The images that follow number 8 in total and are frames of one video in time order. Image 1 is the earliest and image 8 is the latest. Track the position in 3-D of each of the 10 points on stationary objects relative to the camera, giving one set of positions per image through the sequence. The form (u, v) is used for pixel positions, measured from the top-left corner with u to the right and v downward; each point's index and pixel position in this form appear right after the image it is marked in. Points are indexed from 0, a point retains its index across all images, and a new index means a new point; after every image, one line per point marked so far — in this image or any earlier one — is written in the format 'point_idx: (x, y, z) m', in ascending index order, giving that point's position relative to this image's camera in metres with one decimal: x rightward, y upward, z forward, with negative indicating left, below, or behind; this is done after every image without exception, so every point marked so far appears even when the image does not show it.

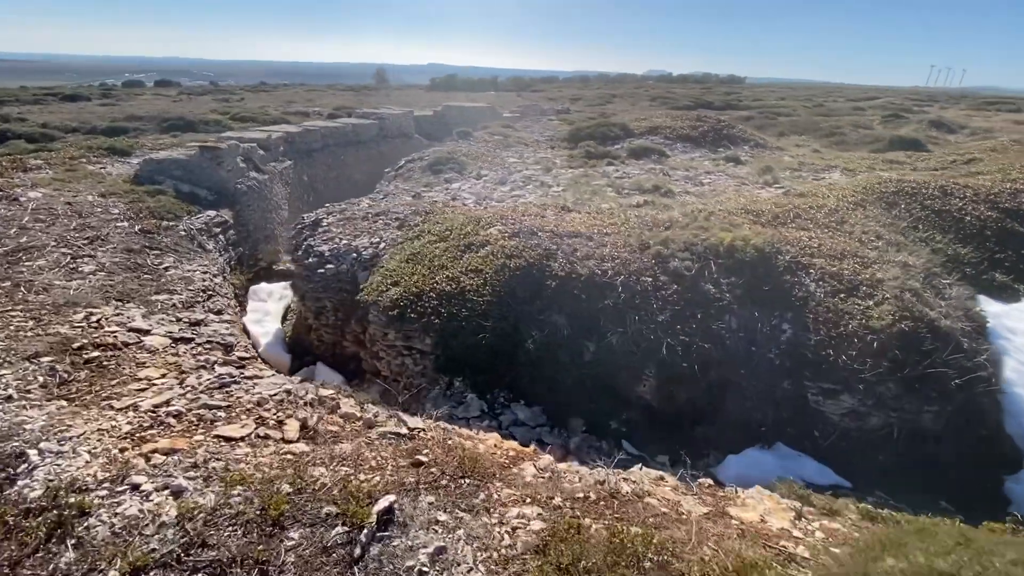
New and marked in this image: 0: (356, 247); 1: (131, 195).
0: (-3.8, +1.0, +11.6) m
1: (-10.5, +2.5, +13.2) m
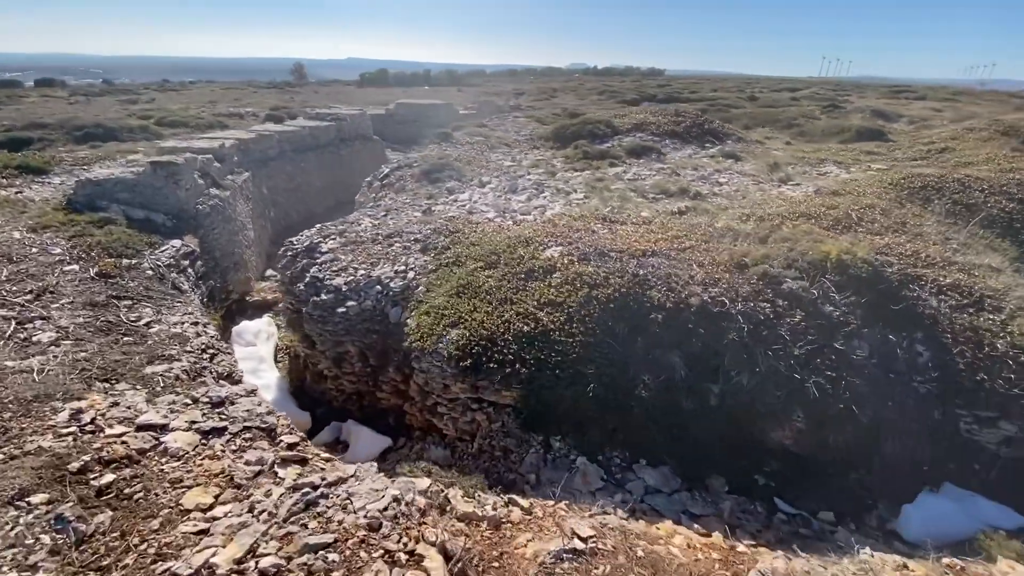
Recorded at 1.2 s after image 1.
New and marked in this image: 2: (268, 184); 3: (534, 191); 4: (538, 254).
0: (-2.8, +0.2, +9.9) m
1: (-9.7, +1.3, +10.5) m
2: (-9.9, +4.2, +19.4) m
3: (+0.6, +2.8, +13.8) m
4: (+0.5, +0.6, +9.1) m
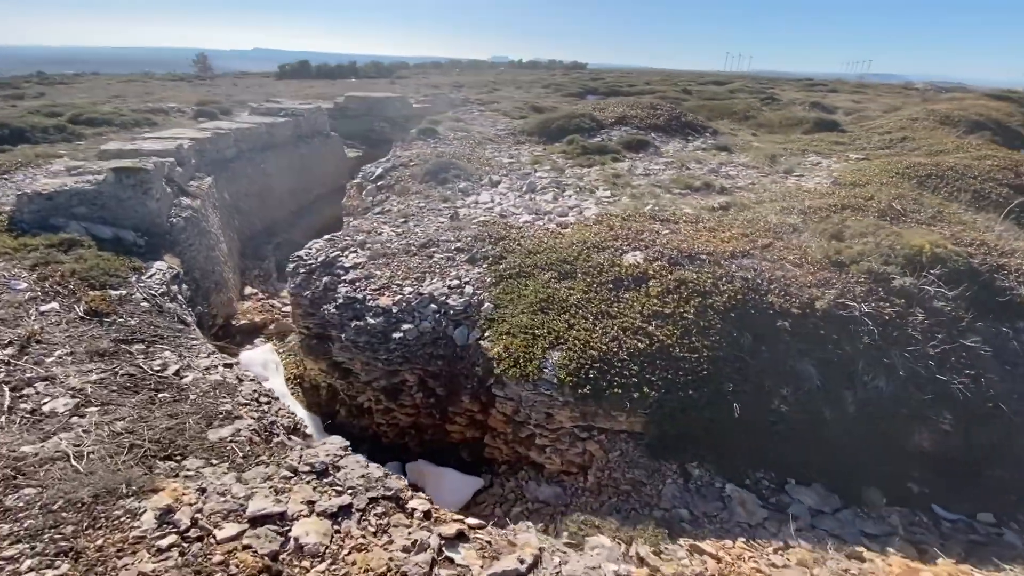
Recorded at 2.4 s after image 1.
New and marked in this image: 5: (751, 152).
0: (-1.5, -0.1, +8.7) m
1: (-8.5, +0.6, +8.4) m
2: (-10.1, +3.5, +17.1) m
3: (+1.2, +2.7, +13.1) m
4: (+1.9, +0.5, +8.4) m
5: (+9.0, +5.1, +17.9) m
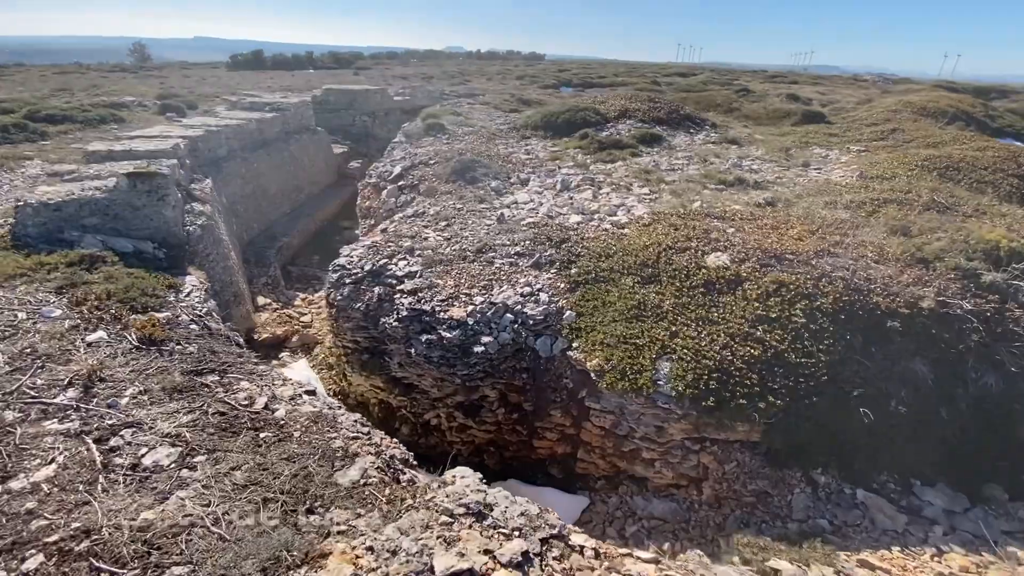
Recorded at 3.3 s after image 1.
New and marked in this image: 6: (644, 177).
0: (-0.1, -0.3, +8.2) m
1: (-7.1, +0.2, +7.4) m
2: (-9.5, +3.2, +15.9) m
3: (+2.1, +2.7, +12.8) m
4: (+3.2, +0.4, +8.2) m
5: (+9.4, +5.4, +18.1) m
6: (+3.8, +3.2, +13.6) m
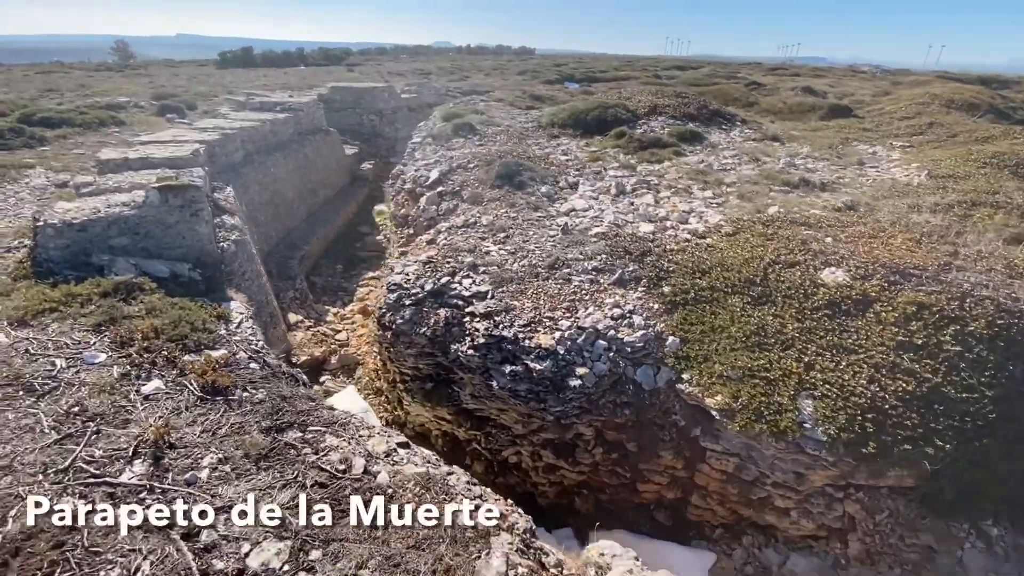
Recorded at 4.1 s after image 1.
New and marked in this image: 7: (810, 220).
0: (+1.3, -0.6, +7.4) m
1: (-5.6, -0.3, +6.4) m
2: (-8.2, +2.8, +14.8) m
3: (+3.4, +2.4, +11.9) m
4: (+4.6, +0.1, +7.3) m
5: (+10.5, +5.3, +17.4) m
6: (+5.0, +2.9, +12.8) m
7: (+6.1, +1.4, +9.7) m
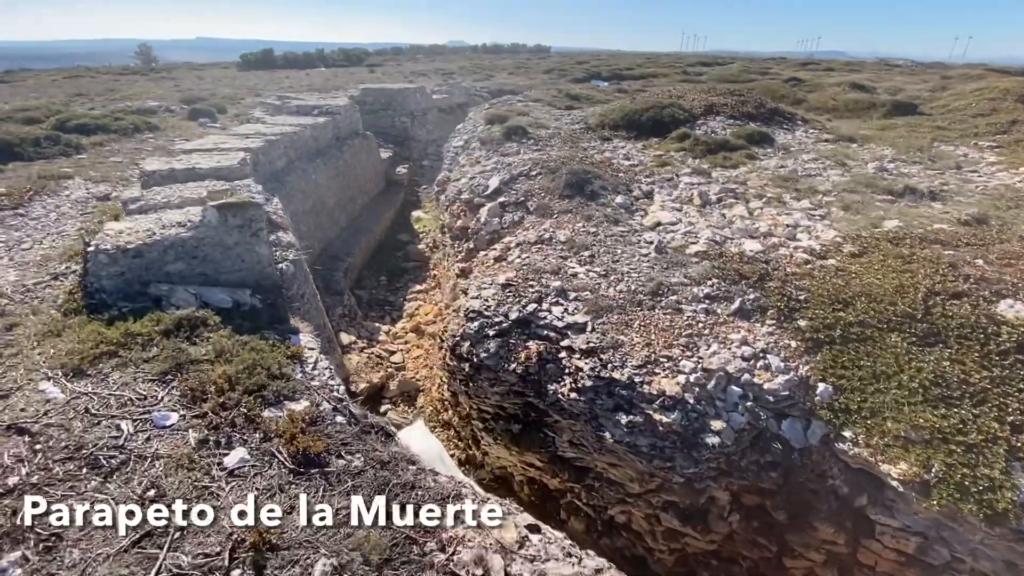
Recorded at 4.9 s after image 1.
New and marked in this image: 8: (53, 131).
0: (+2.8, -1.1, +6.3) m
1: (-4.1, -0.8, +5.5) m
2: (-6.5, +2.3, +14.0) m
3: (+5.0, +2.0, +10.8) m
4: (+6.1, -0.3, +6.2) m
5: (+12.4, +4.8, +16.0) m
6: (+6.7, +2.5, +11.6) m
7: (+7.6, +0.9, +8.5) m
8: (-17.1, +5.8, +17.7) m
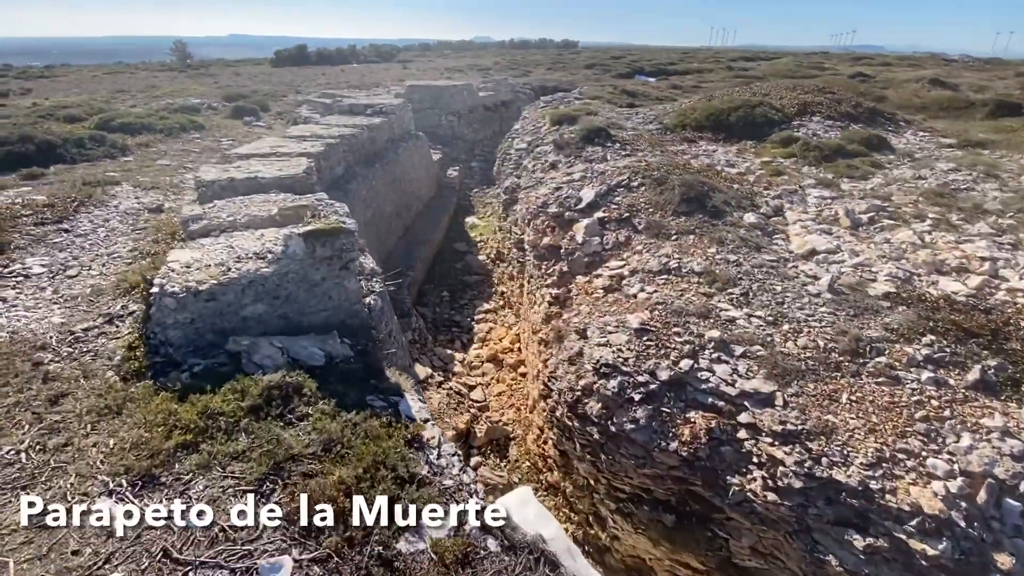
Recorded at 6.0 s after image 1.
0: (+4.7, -1.8, +4.6) m
1: (-2.3, -1.4, +4.1) m
2: (-4.2, +1.8, +12.7) m
3: (+7.1, +1.3, +9.0) m
4: (+8.0, -1.1, +4.3) m
5: (+14.7, +4.0, +13.9) m
6: (+8.9, +1.7, +9.7) m
7: (+9.6, +0.1, +6.6) m
8: (-14.6, +5.5, +16.8) m
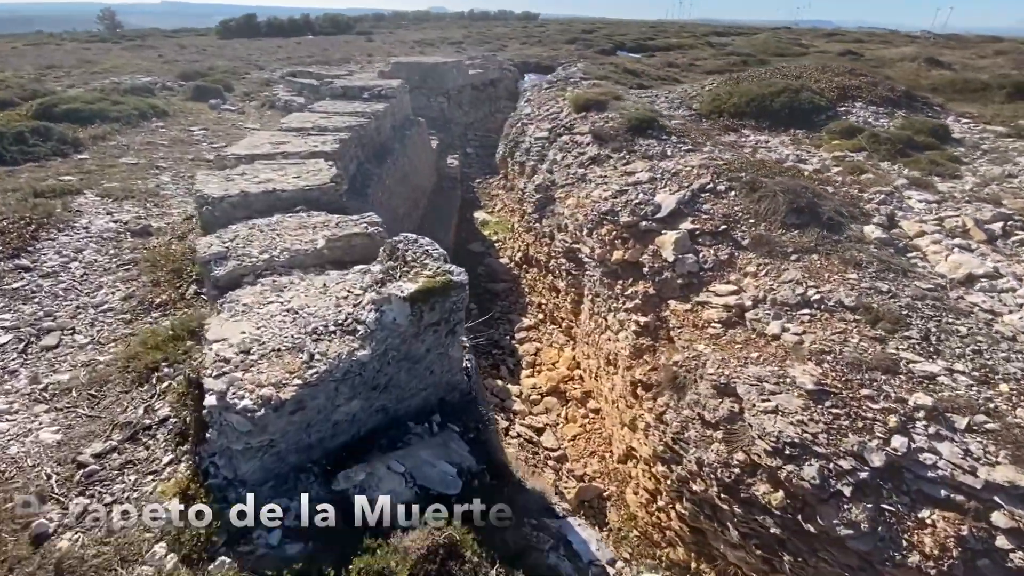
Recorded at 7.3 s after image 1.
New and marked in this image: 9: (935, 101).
0: (+6.5, -2.4, +3.6) m
1: (-0.4, -2.2, +2.6) m
2: (-3.1, +1.3, +10.7) m
3: (+8.6, +0.9, +7.9) m
4: (+9.8, -1.6, +3.5) m
5: (+15.6, +4.2, +13.3) m
6: (+10.2, +1.5, +8.8) m
7: (+11.2, -0.2, +5.8) m
8: (-13.8, +4.9, +13.9) m
9: (+15.7, +7.0, +17.8) m
